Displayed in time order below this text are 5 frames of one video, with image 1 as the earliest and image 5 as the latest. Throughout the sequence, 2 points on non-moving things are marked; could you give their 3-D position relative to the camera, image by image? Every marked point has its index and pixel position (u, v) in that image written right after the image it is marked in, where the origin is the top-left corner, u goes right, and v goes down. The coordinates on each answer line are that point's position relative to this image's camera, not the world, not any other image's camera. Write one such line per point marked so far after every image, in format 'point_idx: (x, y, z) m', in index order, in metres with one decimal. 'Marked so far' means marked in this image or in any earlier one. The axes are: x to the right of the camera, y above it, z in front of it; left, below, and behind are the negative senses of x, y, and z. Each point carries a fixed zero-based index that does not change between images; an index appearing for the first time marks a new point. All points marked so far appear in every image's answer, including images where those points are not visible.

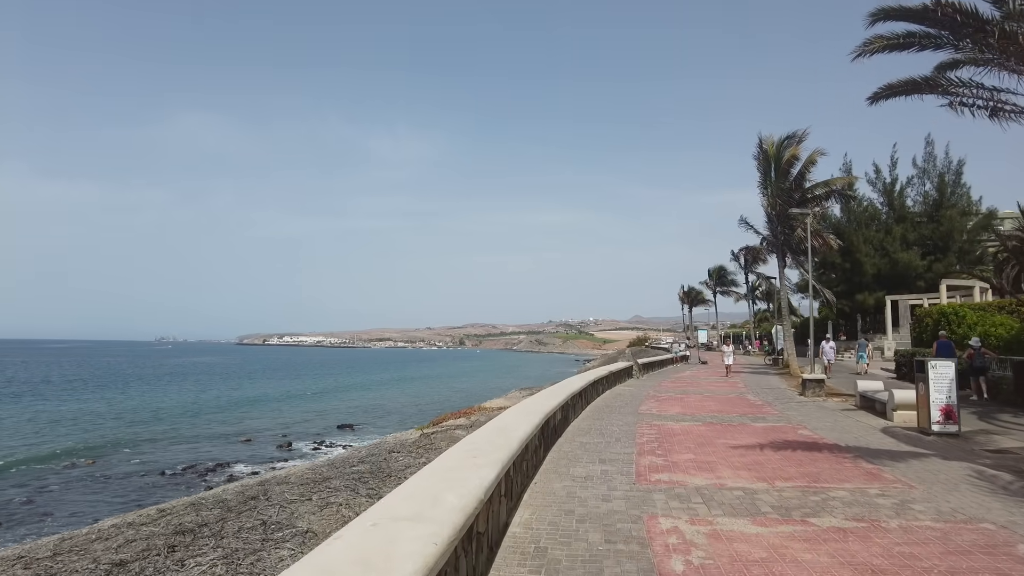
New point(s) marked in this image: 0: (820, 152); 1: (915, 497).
0: (+8.8, +3.9, +19.6) m
1: (+2.9, -1.5, +5.0) m
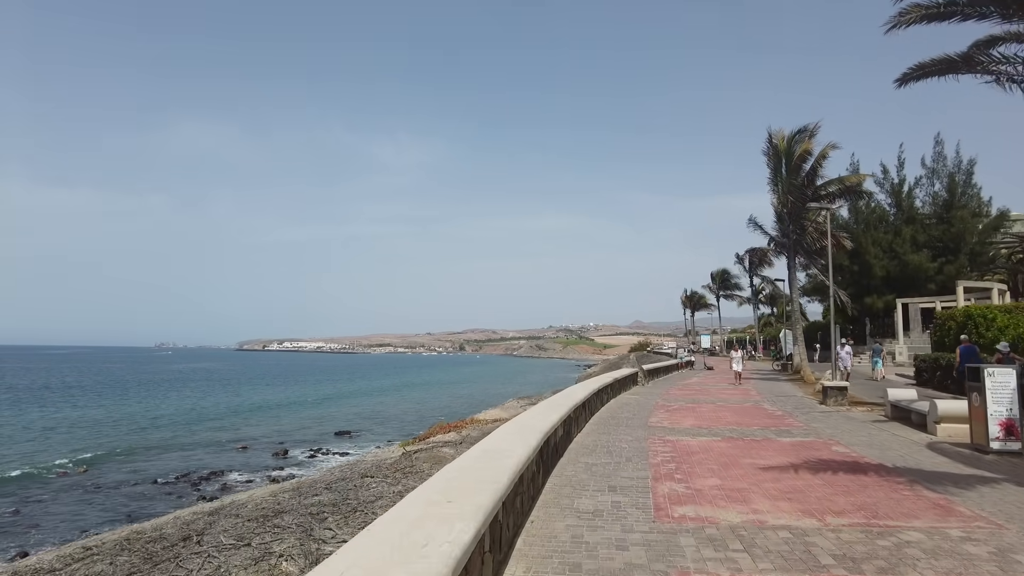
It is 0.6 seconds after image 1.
0: (+8.7, +3.8, +18.6) m
1: (+2.9, -1.5, +4.0) m
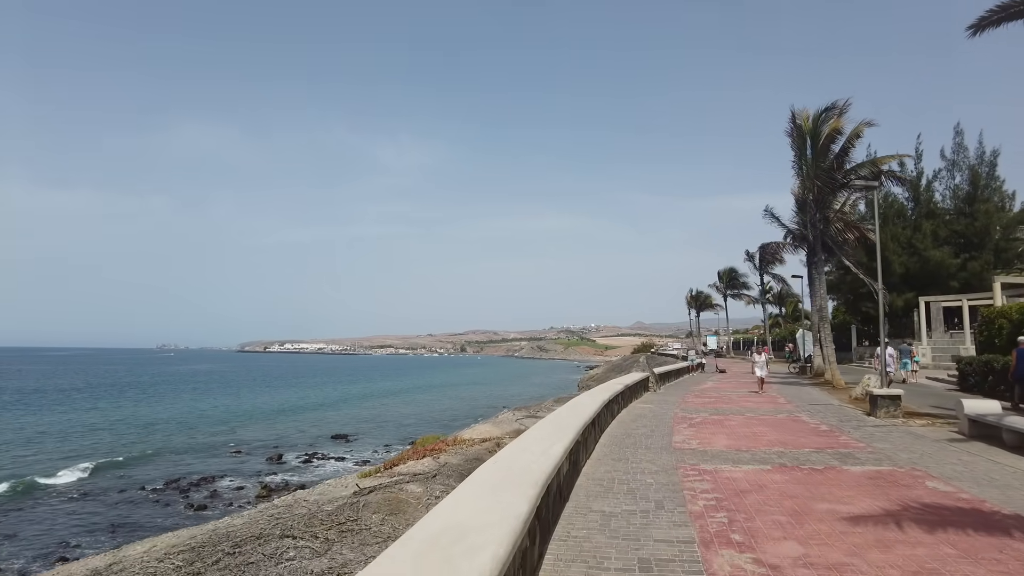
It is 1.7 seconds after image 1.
0: (+8.6, +4.0, +16.6) m
1: (+2.8, -1.3, +2.1) m
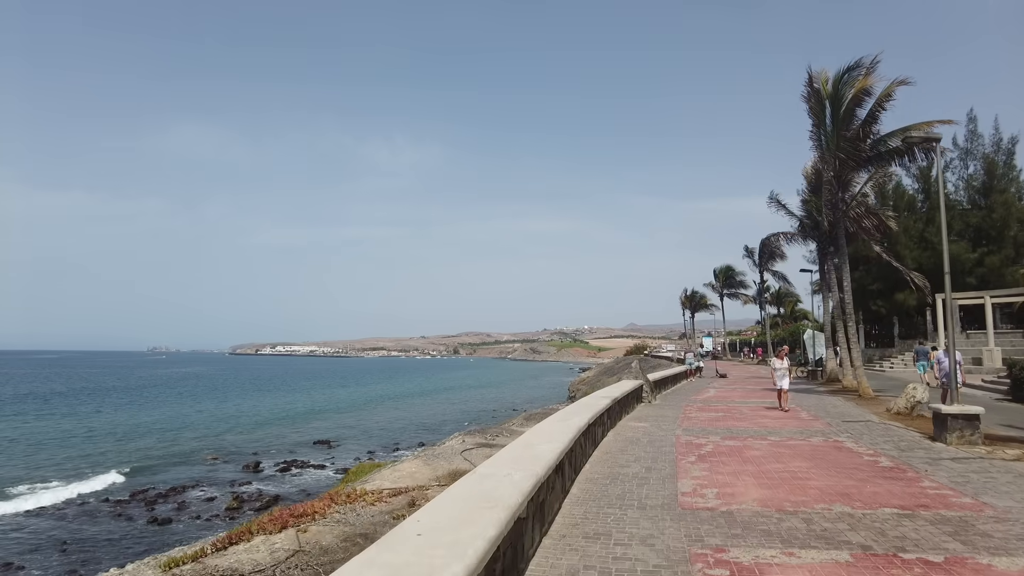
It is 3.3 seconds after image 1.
0: (+7.9, +4.2, +13.9) m
1: (+2.2, -1.1, -0.7) m
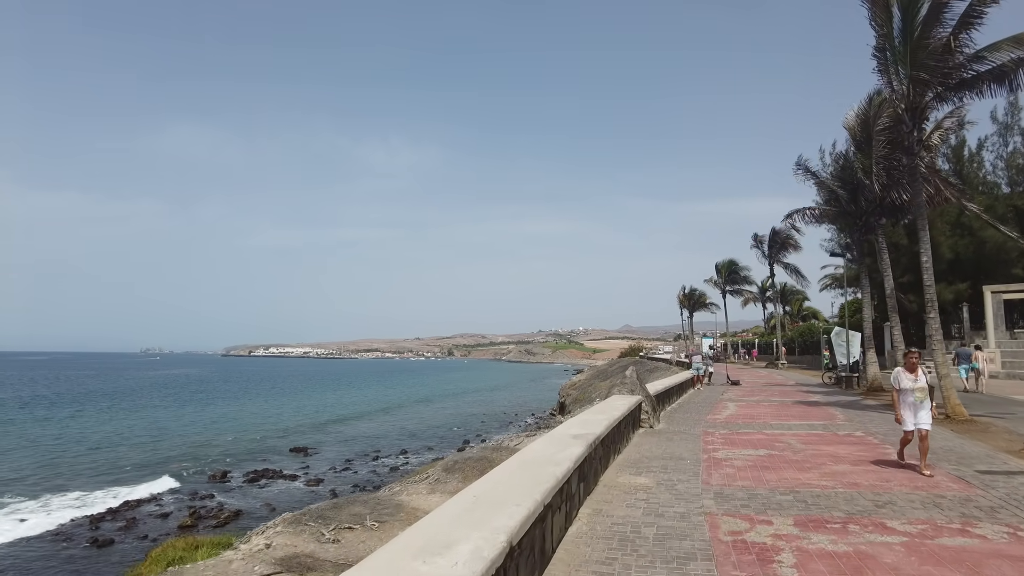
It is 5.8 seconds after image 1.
0: (+7.1, +4.5, +9.5) m
1: (+1.5, -0.7, -5.2) m
